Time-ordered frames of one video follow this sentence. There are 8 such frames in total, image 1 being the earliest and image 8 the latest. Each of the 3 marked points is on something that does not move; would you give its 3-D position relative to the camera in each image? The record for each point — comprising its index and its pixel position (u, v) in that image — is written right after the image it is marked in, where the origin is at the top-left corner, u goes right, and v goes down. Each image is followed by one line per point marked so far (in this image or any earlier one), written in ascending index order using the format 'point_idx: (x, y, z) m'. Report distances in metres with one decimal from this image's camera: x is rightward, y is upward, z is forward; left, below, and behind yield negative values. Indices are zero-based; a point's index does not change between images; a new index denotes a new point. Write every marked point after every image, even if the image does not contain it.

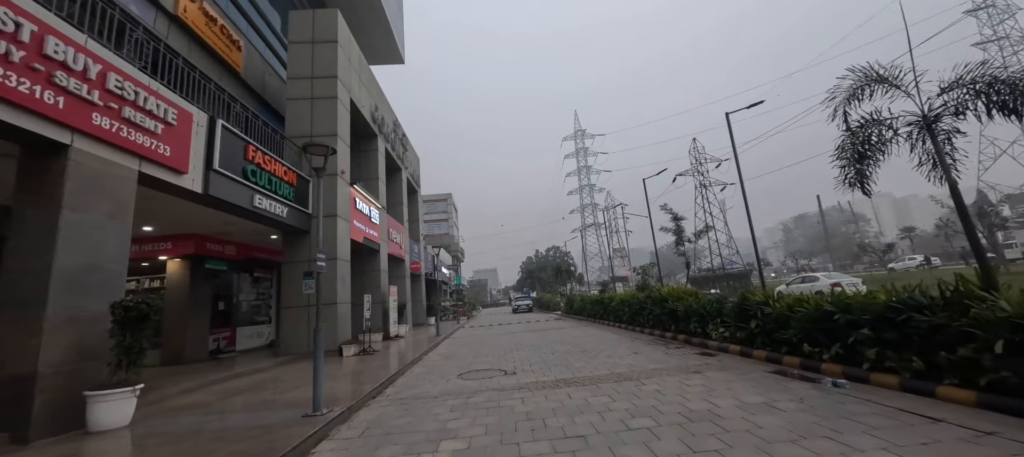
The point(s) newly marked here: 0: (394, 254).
0: (-5.7, -1.2, +18.2) m
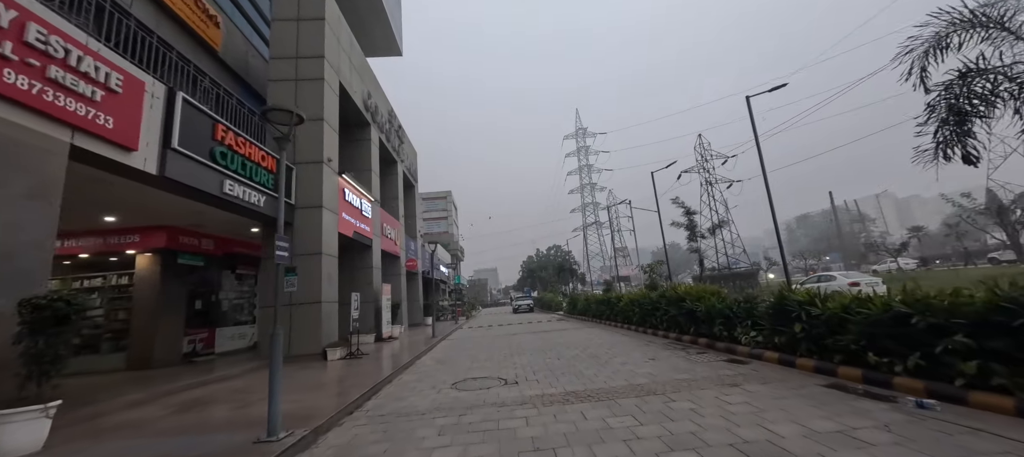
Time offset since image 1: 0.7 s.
0: (-5.7, -1.0, +17.3) m
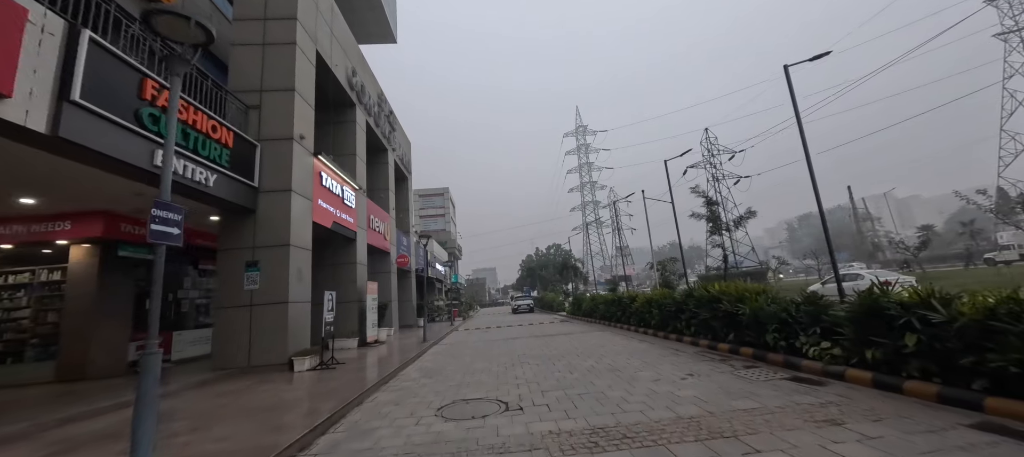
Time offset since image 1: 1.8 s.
0: (-5.6, -0.7, +15.7) m
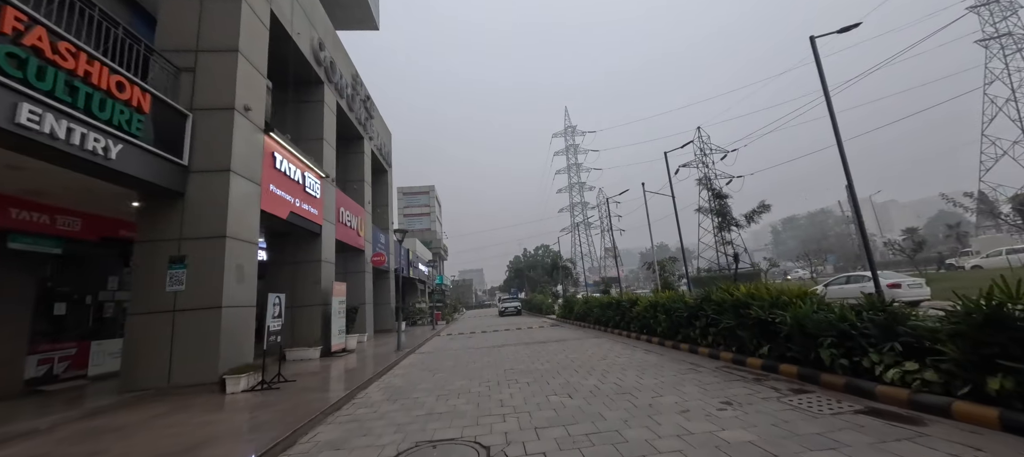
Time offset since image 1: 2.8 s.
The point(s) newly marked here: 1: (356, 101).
0: (-6.1, -0.5, +14.1) m
1: (-6.5, +5.3, +15.8) m
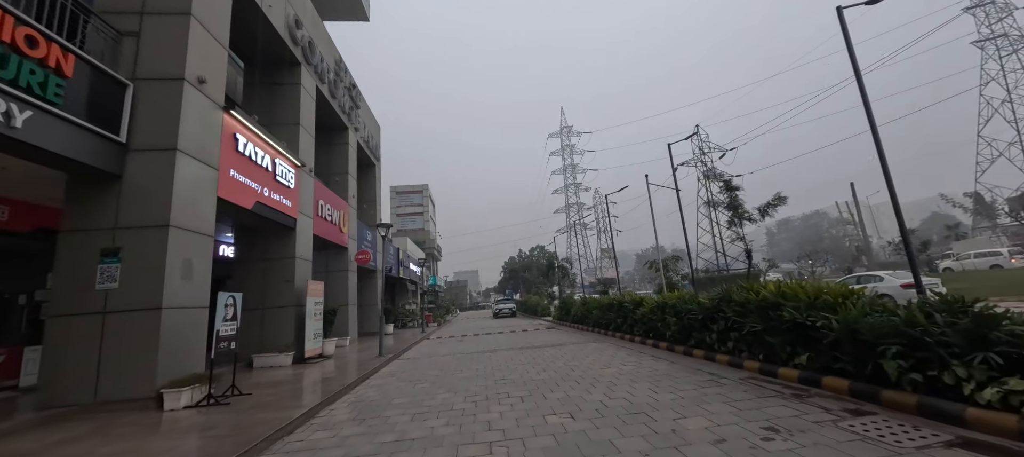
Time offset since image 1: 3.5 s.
0: (-6.4, -0.3, +13.0) m
1: (-6.7, +5.5, +14.8) m
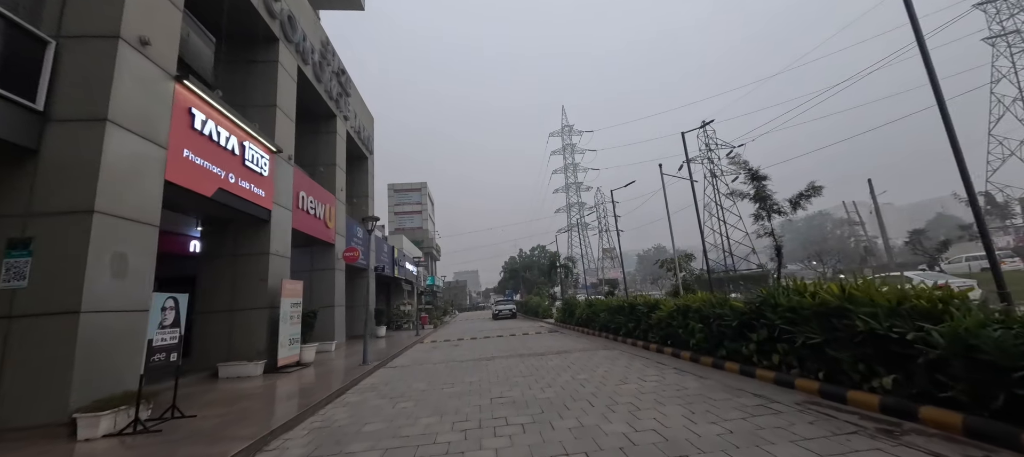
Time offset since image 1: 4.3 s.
0: (-6.4, -0.1, +11.9) m
1: (-6.7, +5.6, +13.7) m
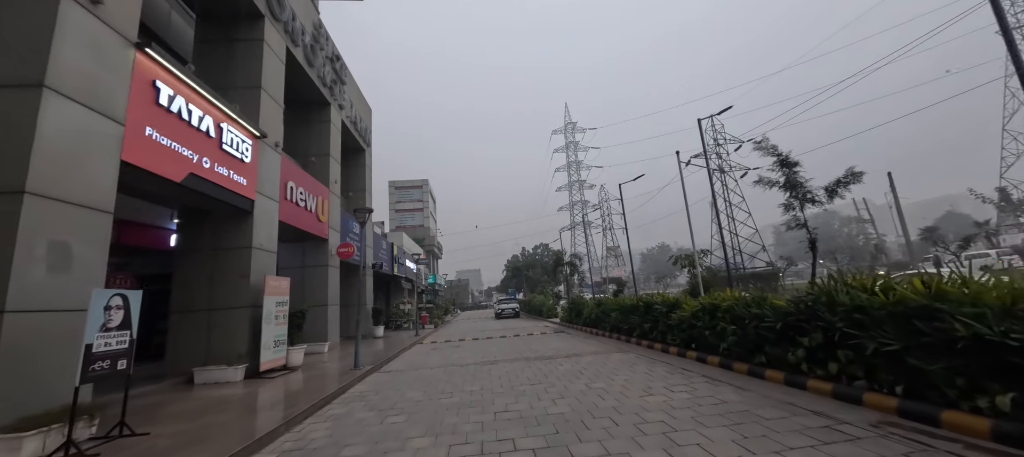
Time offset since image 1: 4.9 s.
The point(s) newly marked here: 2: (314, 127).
0: (-6.2, +0.1, +11.1) m
1: (-6.6, +5.8, +12.9) m
2: (-7.1, +3.7, +13.7) m
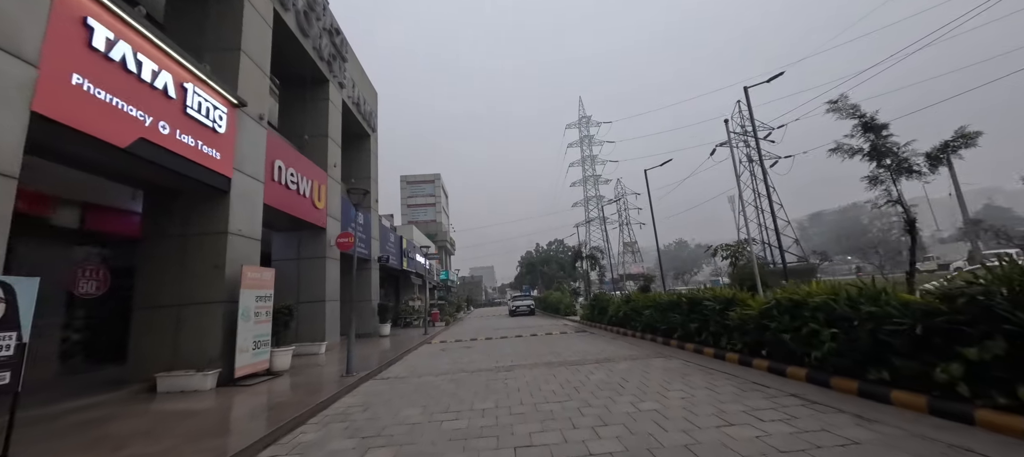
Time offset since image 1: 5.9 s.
0: (-5.8, +0.4, +9.9) m
1: (-6.1, +6.2, +11.6) m
2: (-6.6, +4.1, +12.5) m
